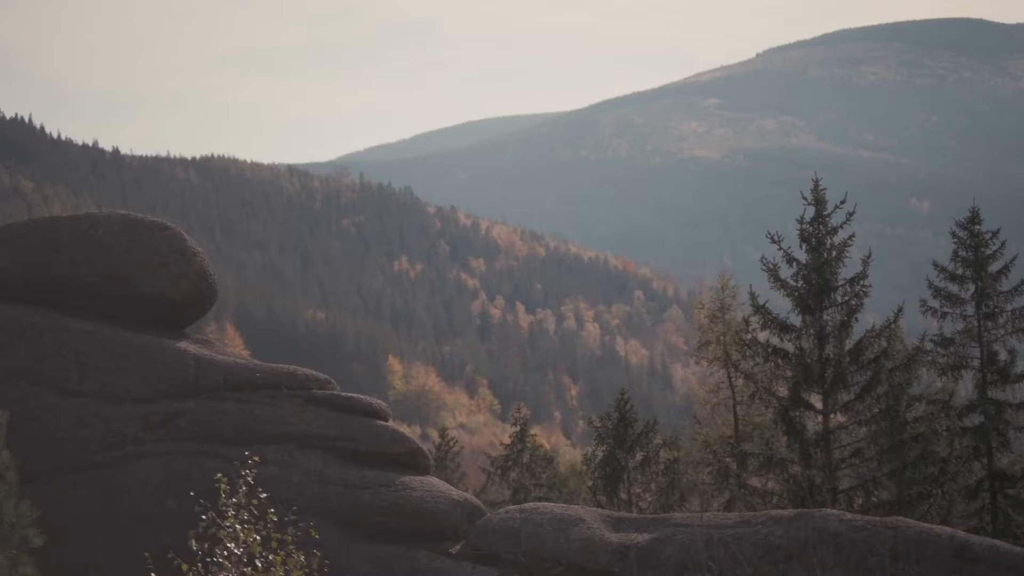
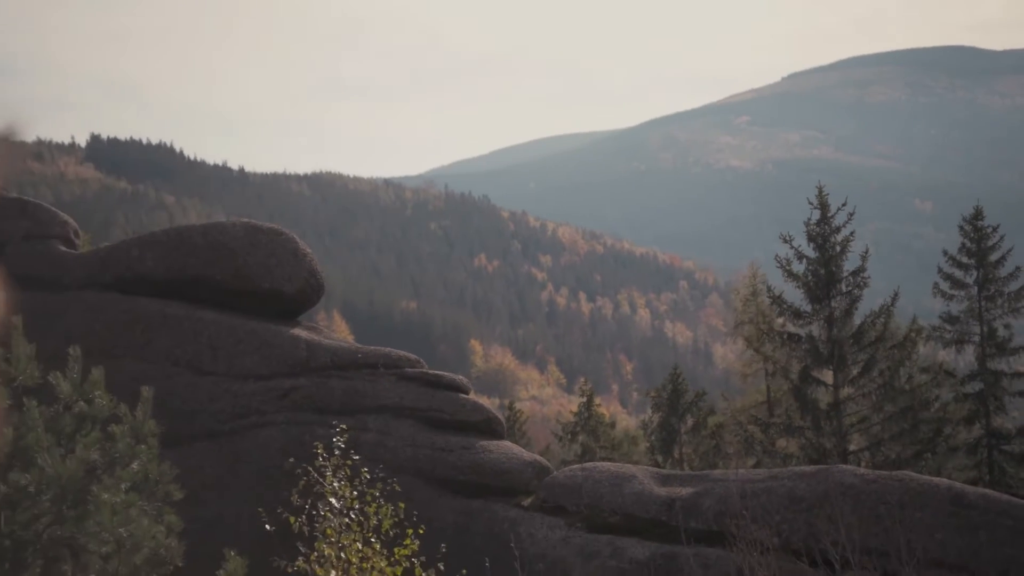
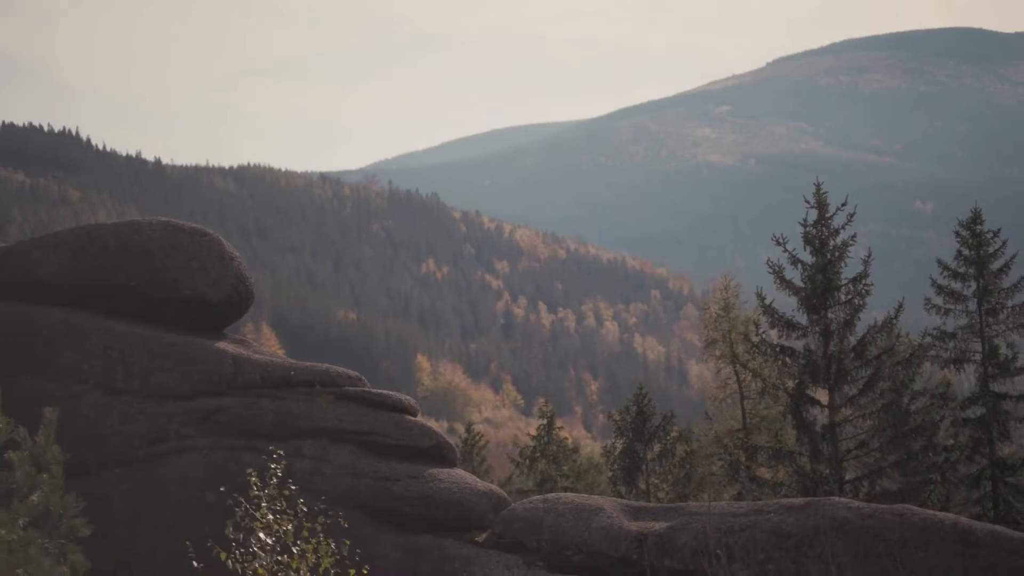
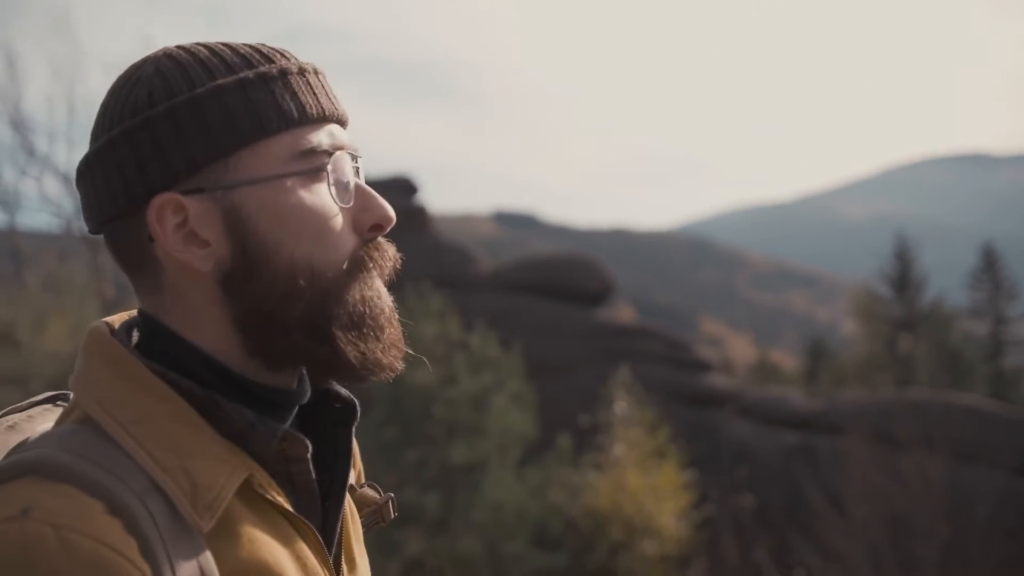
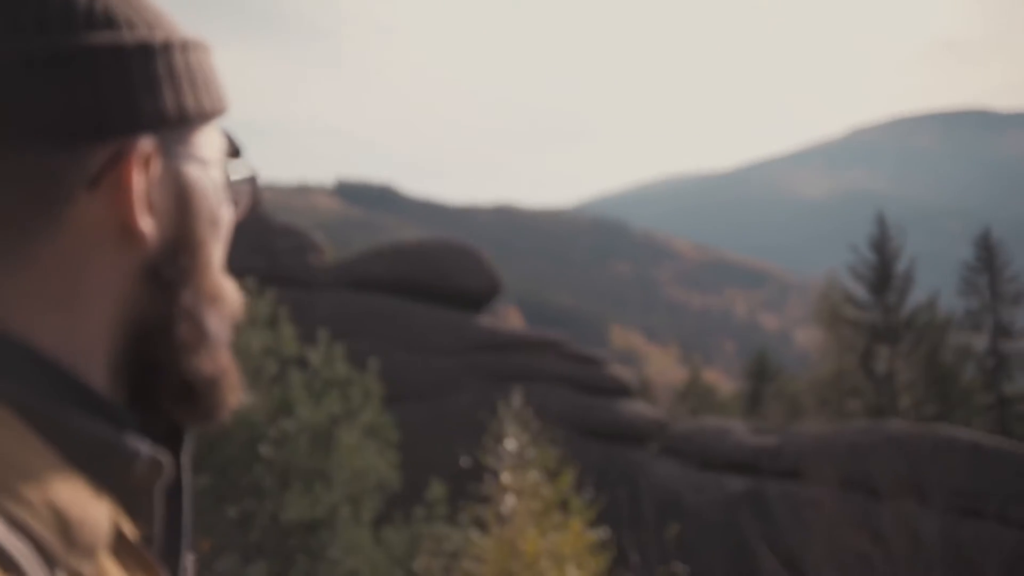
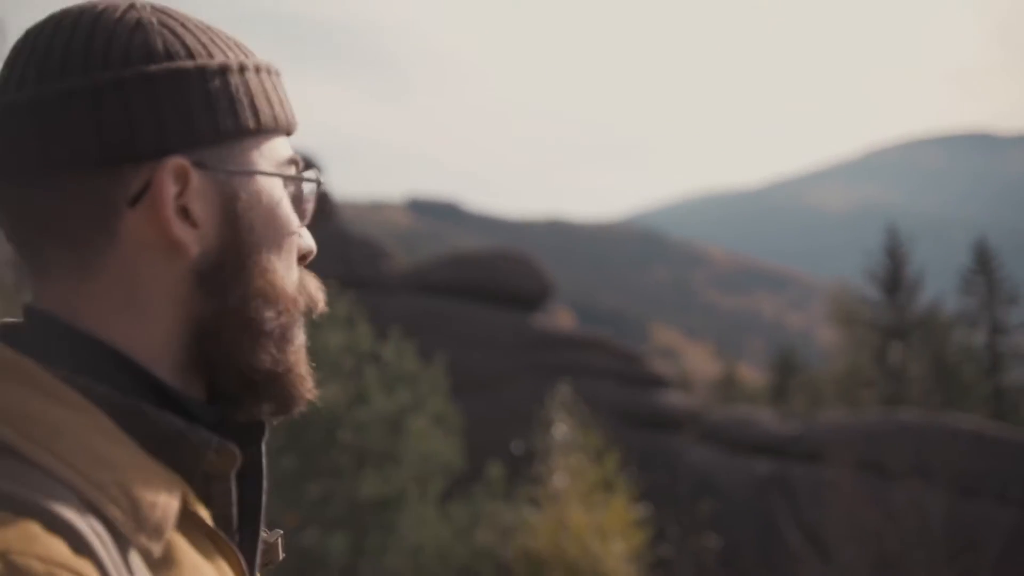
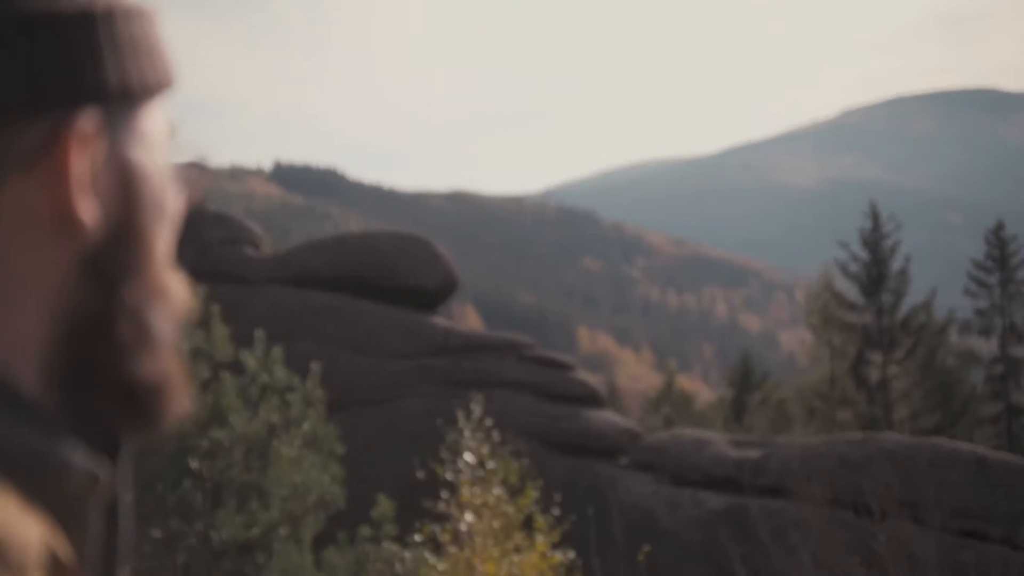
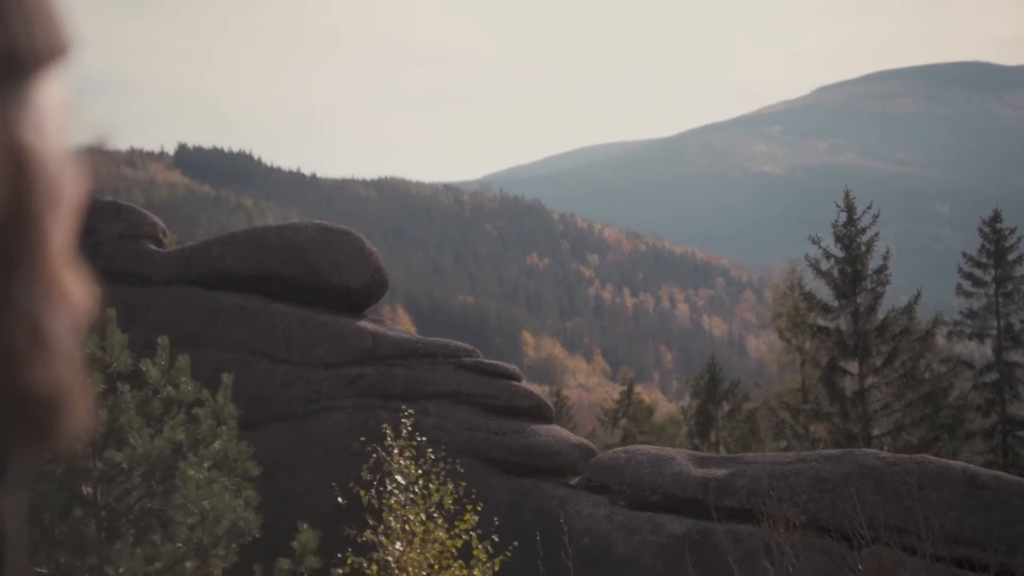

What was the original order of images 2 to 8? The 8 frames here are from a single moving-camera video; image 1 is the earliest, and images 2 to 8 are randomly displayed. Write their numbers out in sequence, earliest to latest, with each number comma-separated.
3, 2, 8, 7, 5, 6, 4
